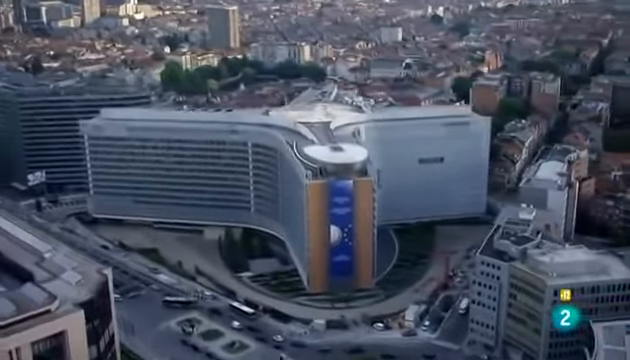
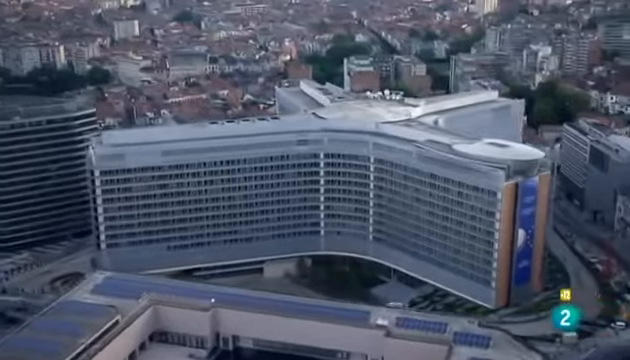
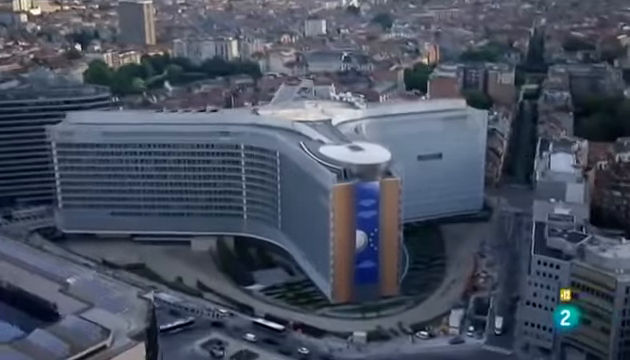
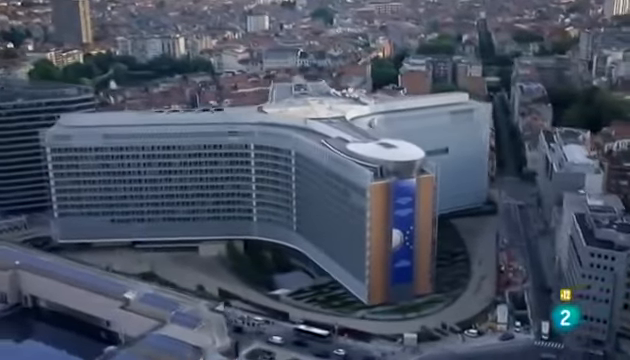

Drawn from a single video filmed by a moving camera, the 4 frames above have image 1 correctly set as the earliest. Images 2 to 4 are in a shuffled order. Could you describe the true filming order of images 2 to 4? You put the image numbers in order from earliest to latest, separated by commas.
3, 4, 2
